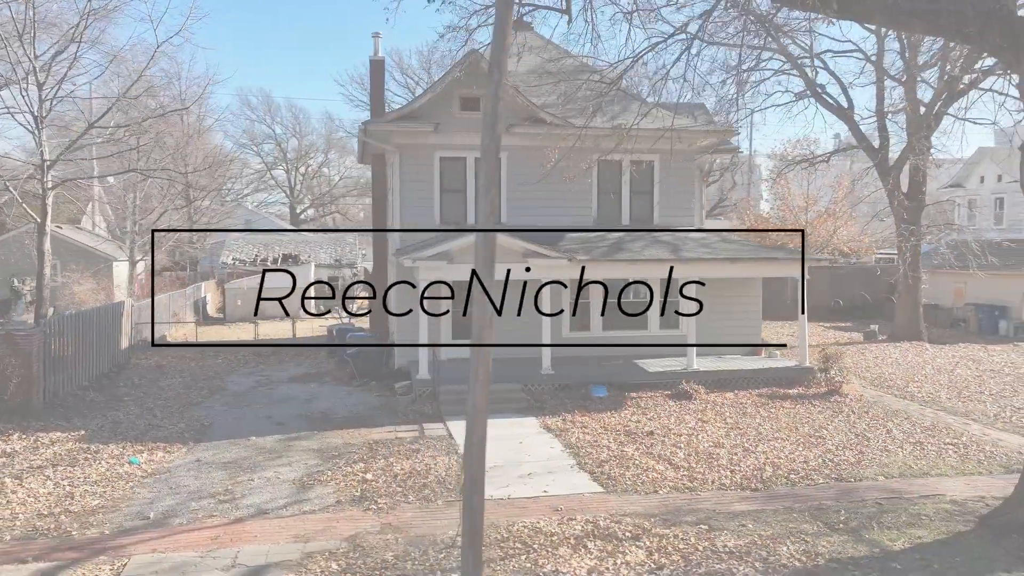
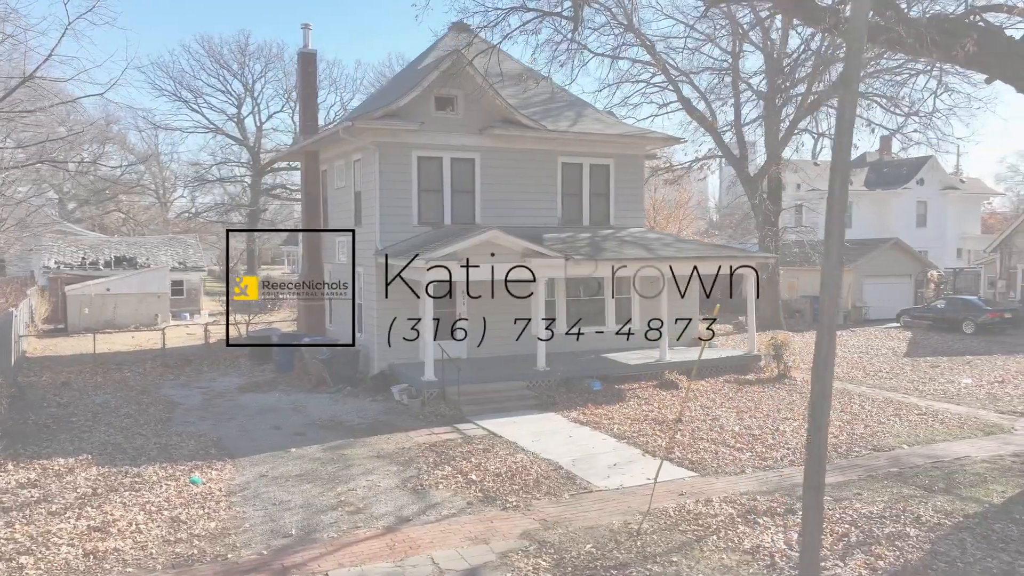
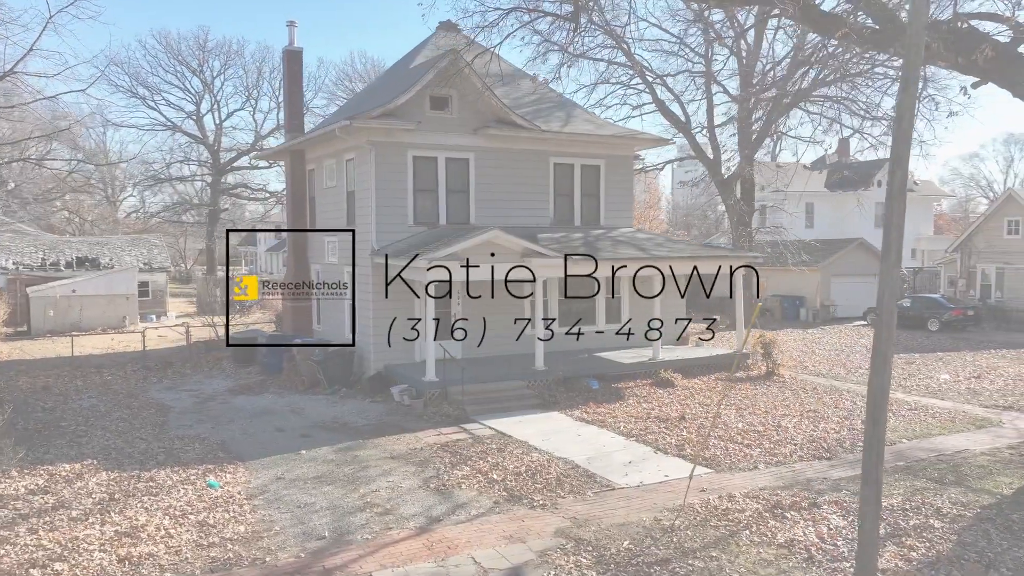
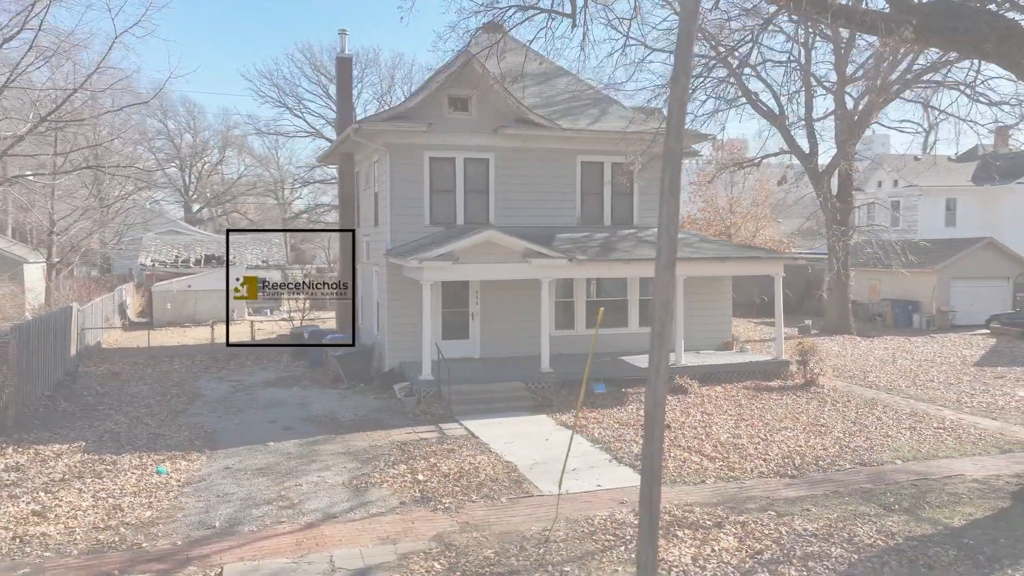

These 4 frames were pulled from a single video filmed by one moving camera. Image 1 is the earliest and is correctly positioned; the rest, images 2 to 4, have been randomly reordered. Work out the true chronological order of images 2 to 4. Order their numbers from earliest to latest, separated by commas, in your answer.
4, 2, 3
